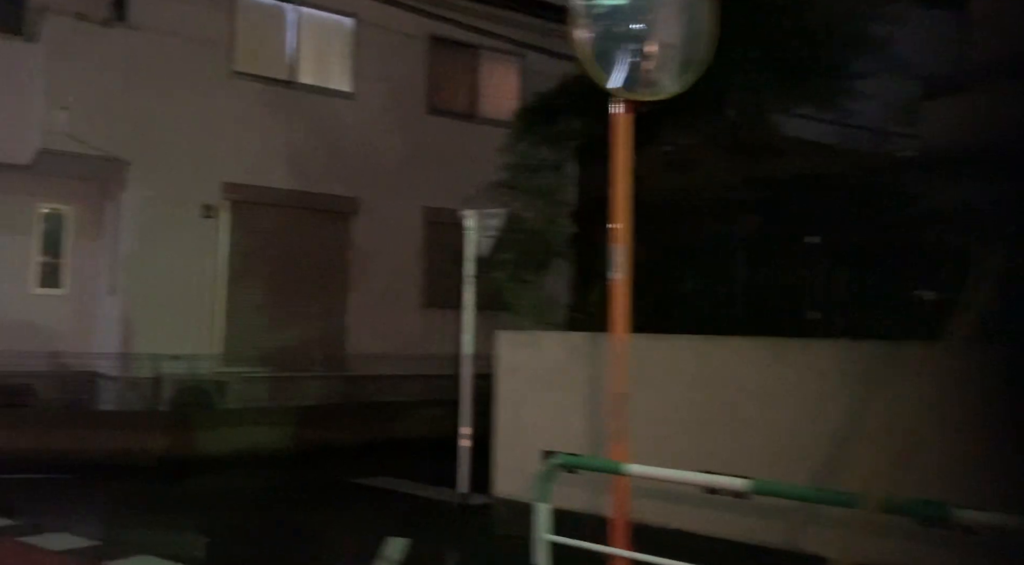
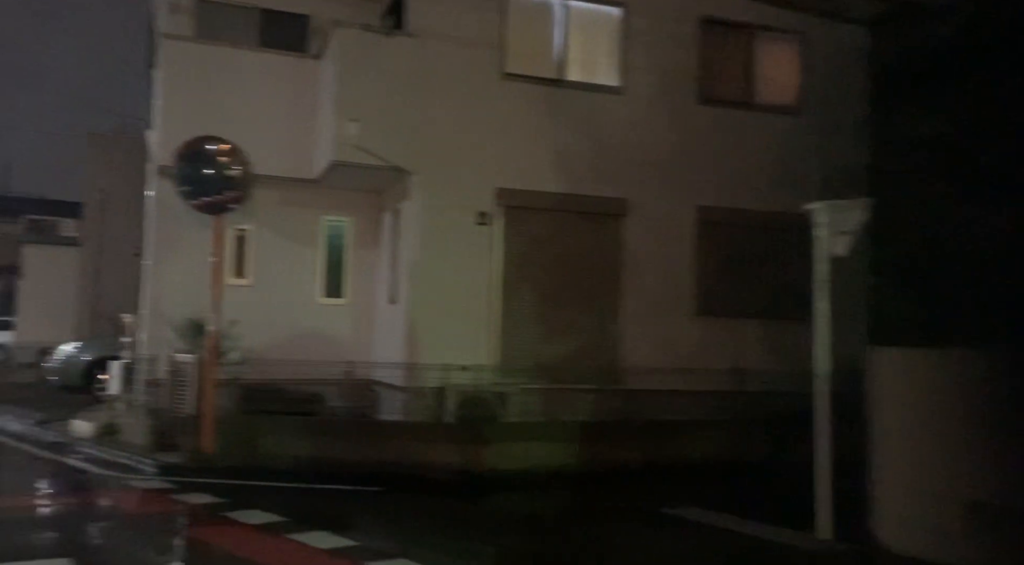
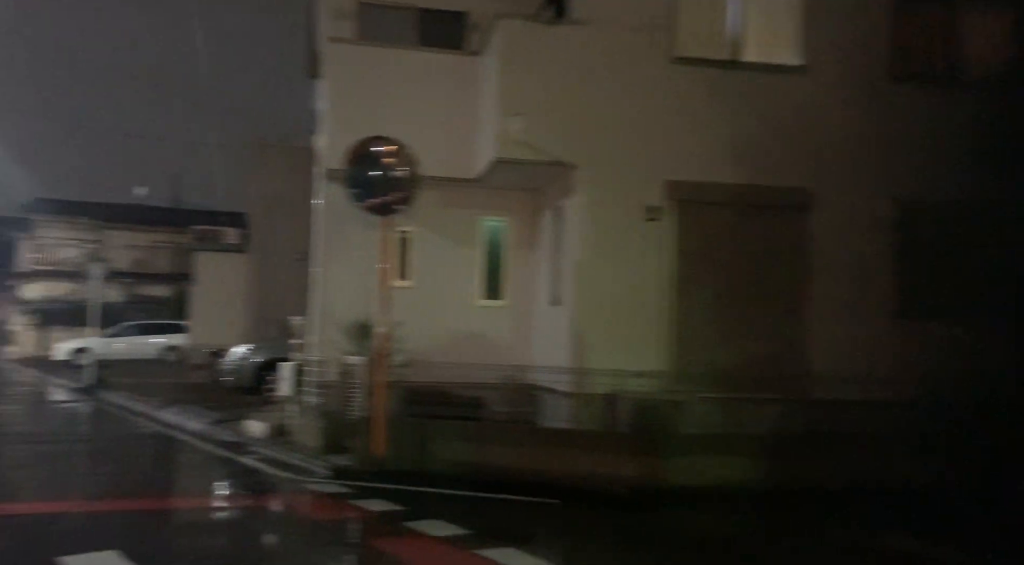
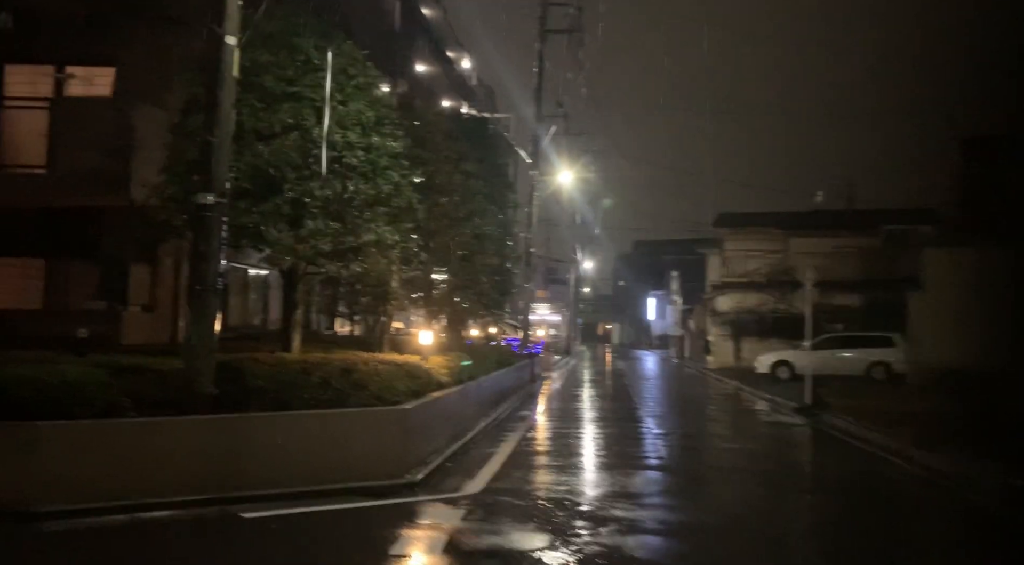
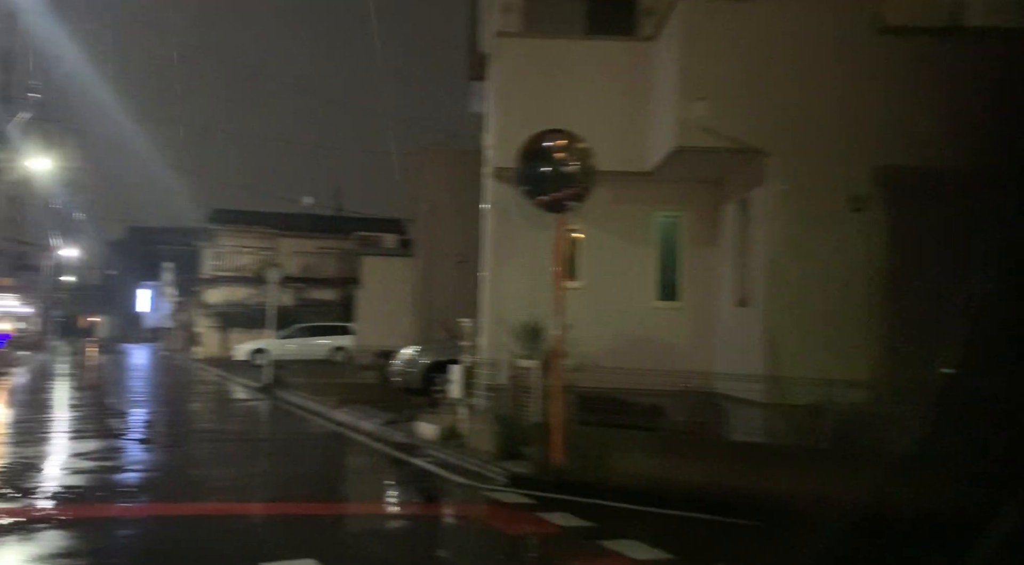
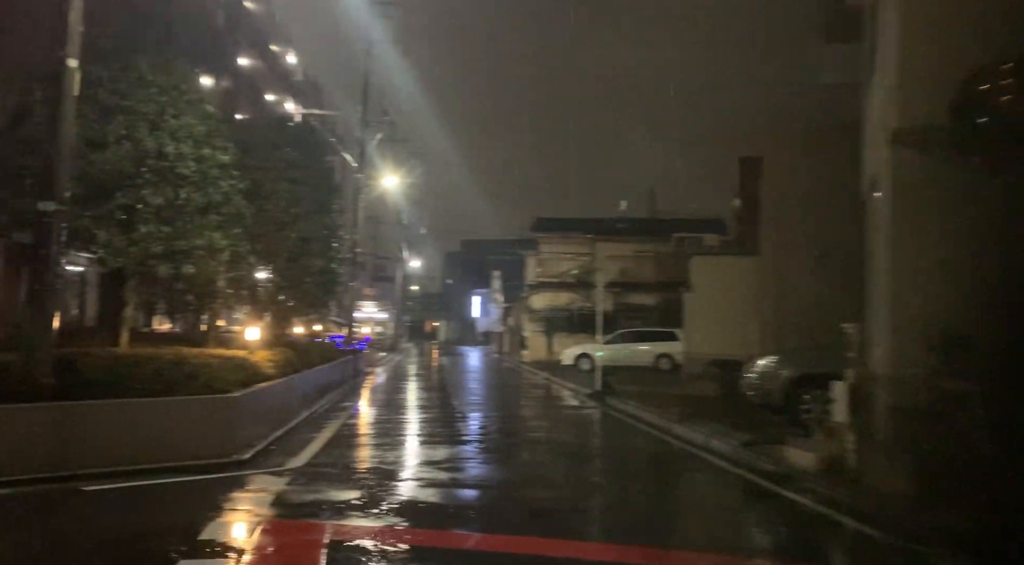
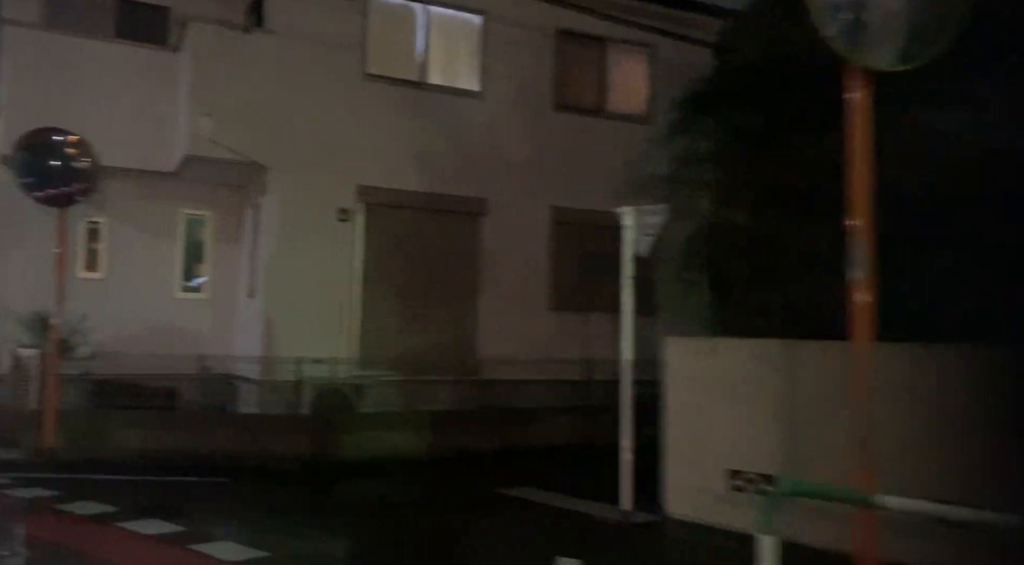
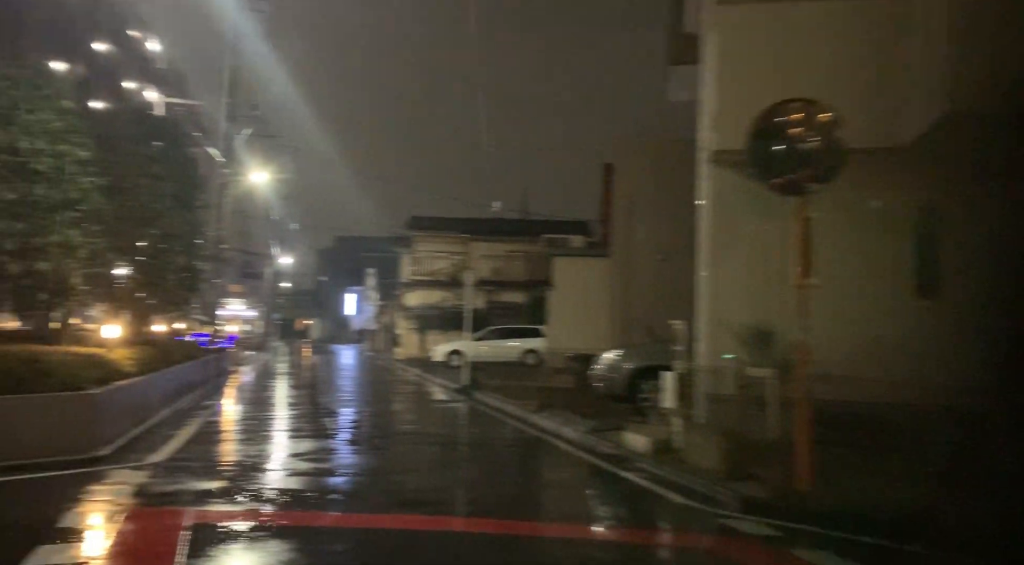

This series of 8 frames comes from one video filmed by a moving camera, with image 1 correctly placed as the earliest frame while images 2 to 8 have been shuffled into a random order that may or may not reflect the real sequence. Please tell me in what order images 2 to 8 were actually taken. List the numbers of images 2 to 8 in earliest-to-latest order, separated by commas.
7, 2, 3, 5, 8, 6, 4
